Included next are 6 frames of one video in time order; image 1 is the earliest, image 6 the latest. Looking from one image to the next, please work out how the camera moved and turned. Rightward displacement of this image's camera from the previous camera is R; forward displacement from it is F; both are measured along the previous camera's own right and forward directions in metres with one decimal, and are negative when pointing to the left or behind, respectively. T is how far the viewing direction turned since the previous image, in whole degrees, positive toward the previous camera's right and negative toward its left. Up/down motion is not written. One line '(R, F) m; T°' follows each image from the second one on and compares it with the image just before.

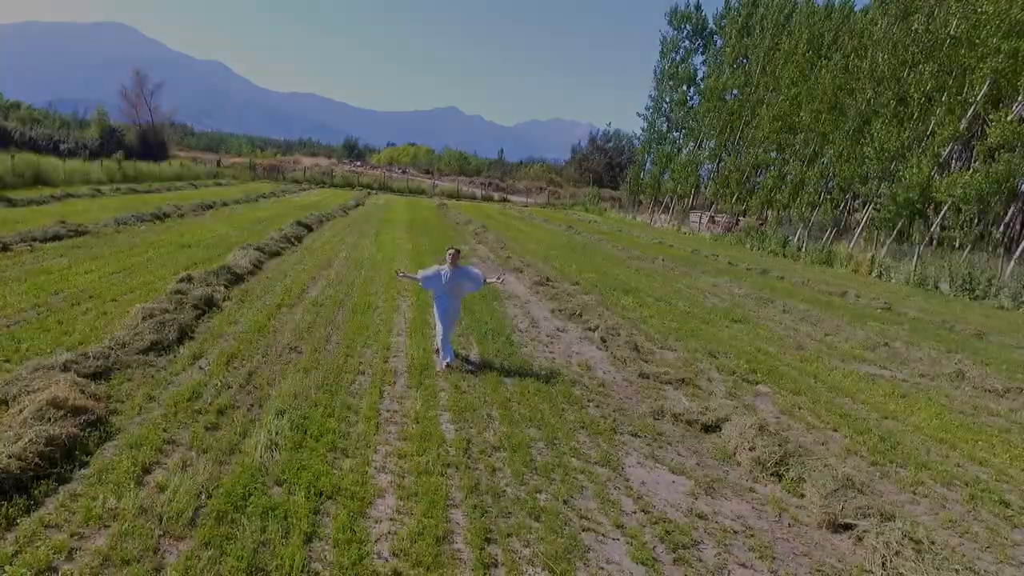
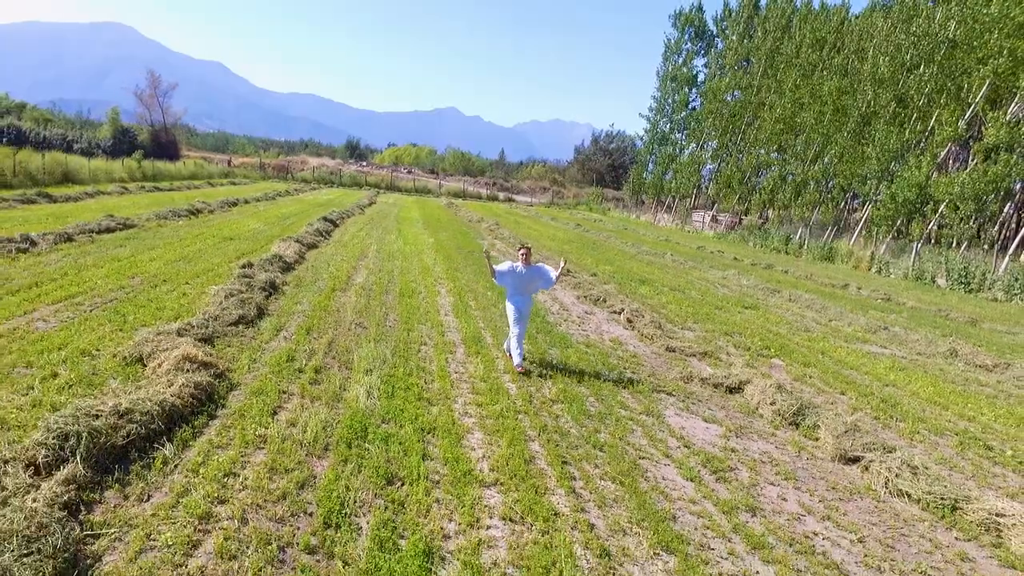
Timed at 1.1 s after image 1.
(-0.7, -1.0) m; 0°
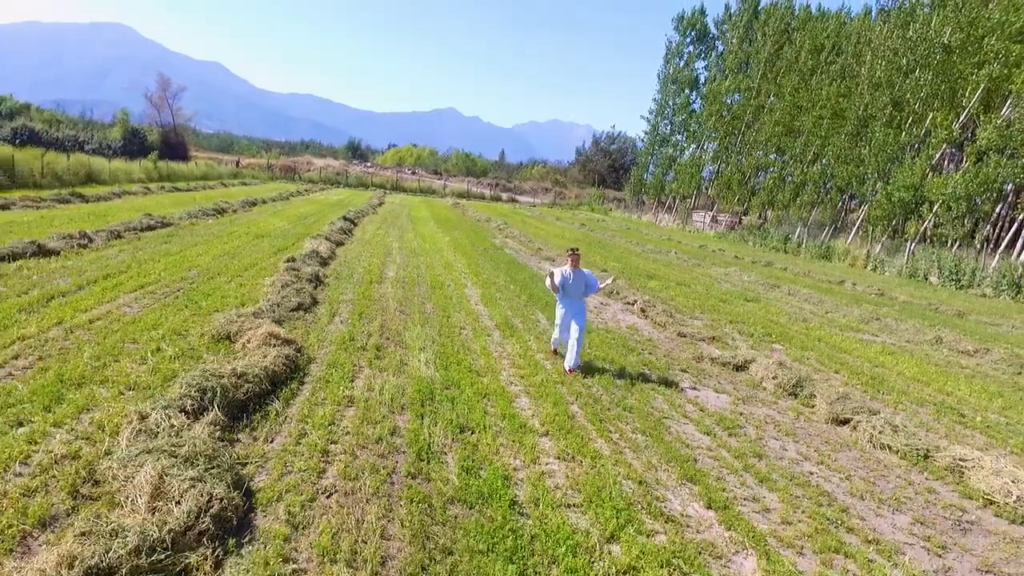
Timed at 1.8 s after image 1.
(-0.5, -1.1) m; 0°
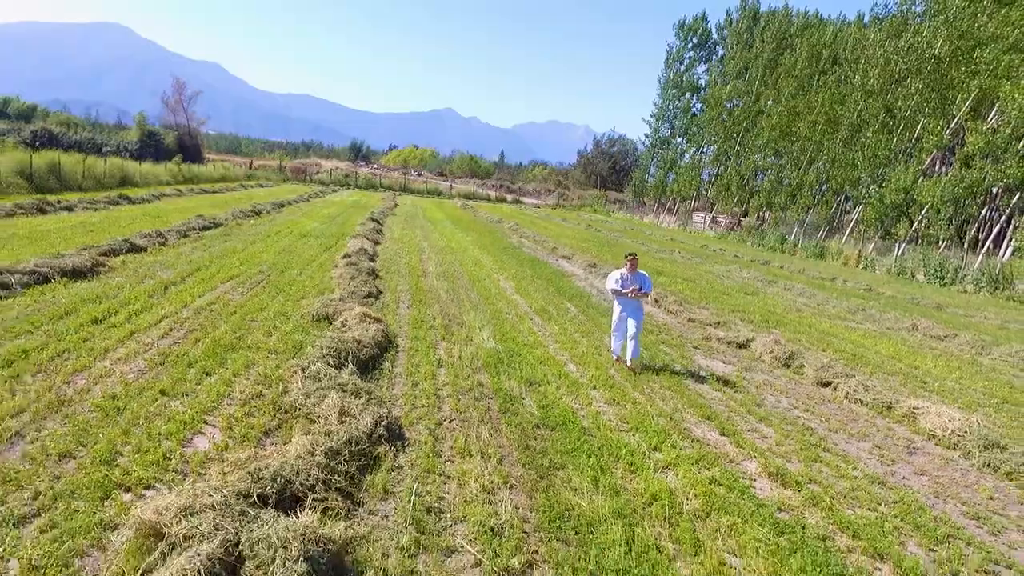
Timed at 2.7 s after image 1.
(-0.8, -1.8) m; 0°
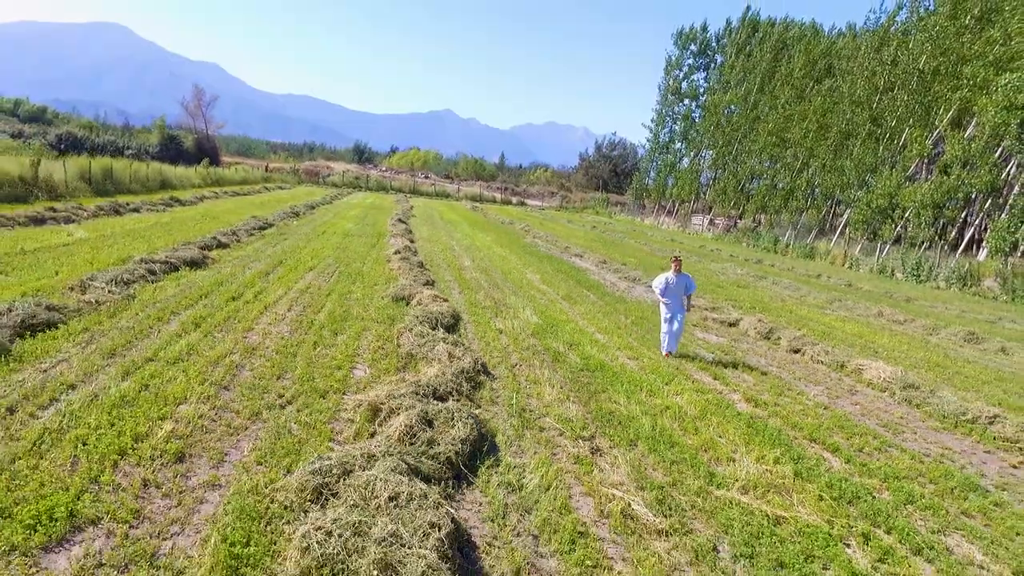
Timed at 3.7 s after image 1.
(-0.9, -2.6) m; 0°
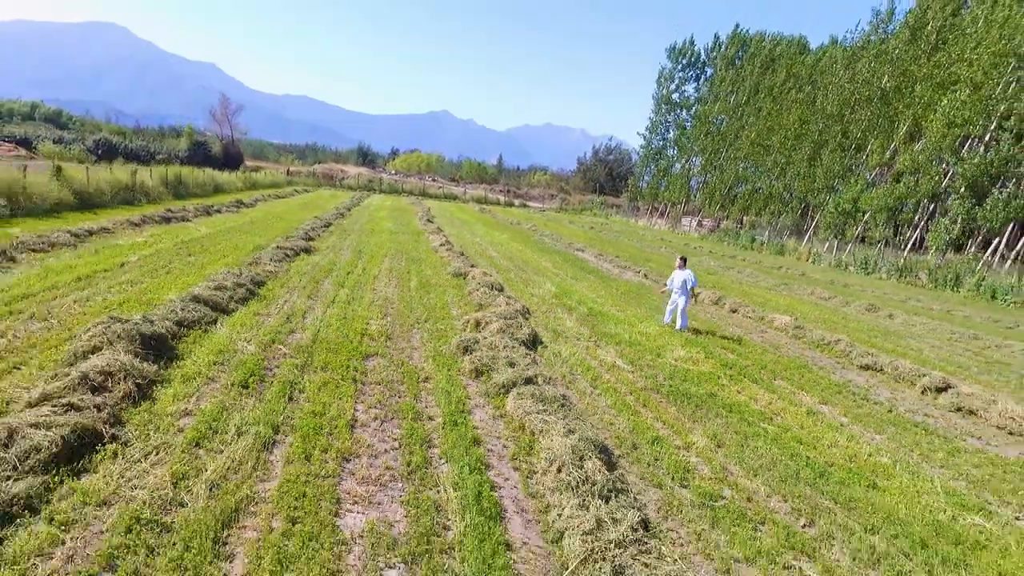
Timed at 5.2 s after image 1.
(-0.9, -5.2) m; 0°
